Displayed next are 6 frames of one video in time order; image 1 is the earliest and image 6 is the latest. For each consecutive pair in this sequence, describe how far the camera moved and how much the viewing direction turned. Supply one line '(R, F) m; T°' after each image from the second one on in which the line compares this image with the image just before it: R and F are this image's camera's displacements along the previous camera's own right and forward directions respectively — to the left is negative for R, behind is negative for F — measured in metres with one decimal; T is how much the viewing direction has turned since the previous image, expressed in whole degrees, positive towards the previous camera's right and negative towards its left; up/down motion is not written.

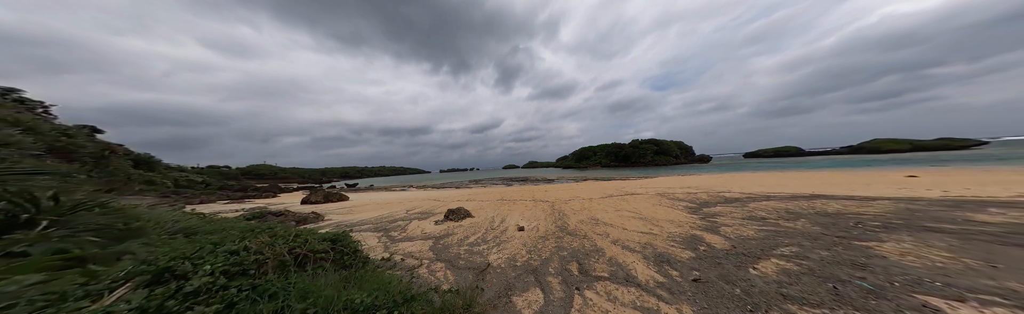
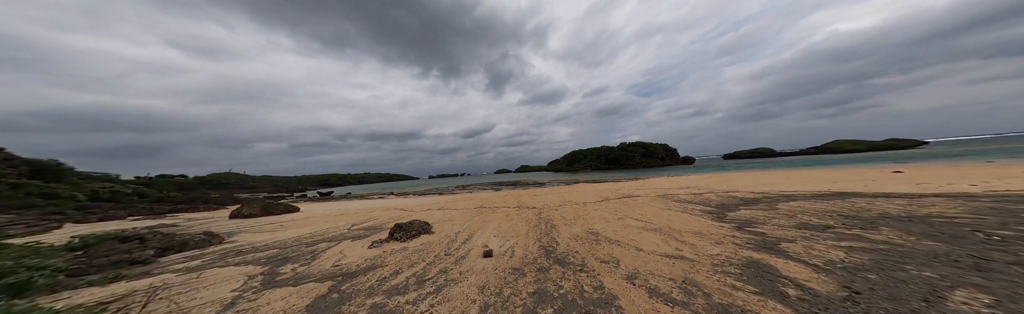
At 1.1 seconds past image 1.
(+0.6, +1.7) m; +4°
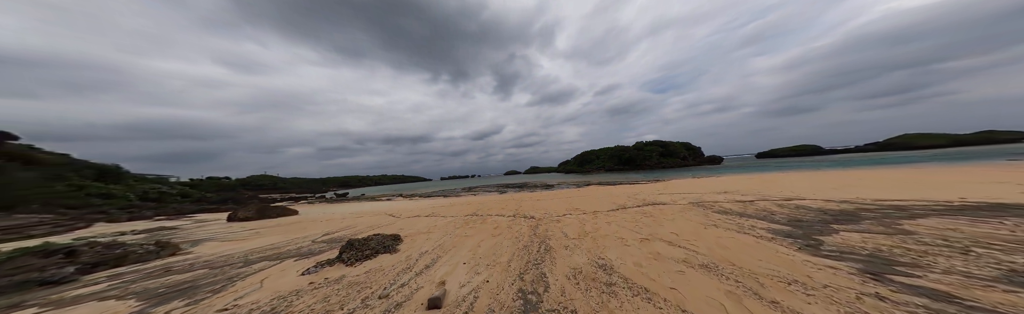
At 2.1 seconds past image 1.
(+0.7, +1.3) m; -4°
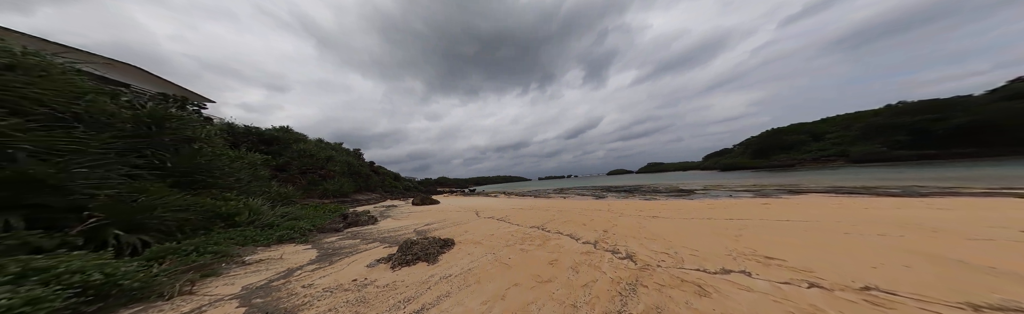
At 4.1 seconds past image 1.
(+0.8, +2.2) m; -35°
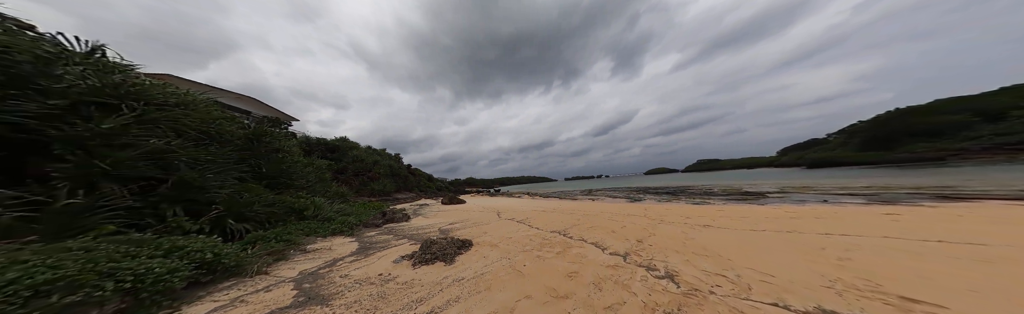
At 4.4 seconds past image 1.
(+0.3, +0.3) m; -9°
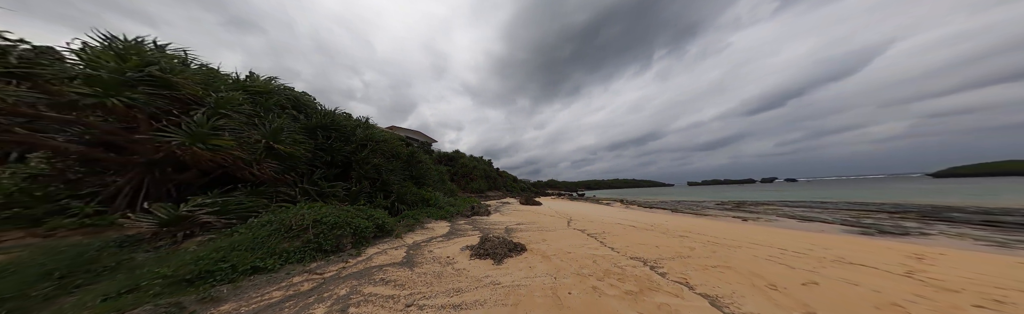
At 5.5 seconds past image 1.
(+0.8, +0.7) m; -31°
